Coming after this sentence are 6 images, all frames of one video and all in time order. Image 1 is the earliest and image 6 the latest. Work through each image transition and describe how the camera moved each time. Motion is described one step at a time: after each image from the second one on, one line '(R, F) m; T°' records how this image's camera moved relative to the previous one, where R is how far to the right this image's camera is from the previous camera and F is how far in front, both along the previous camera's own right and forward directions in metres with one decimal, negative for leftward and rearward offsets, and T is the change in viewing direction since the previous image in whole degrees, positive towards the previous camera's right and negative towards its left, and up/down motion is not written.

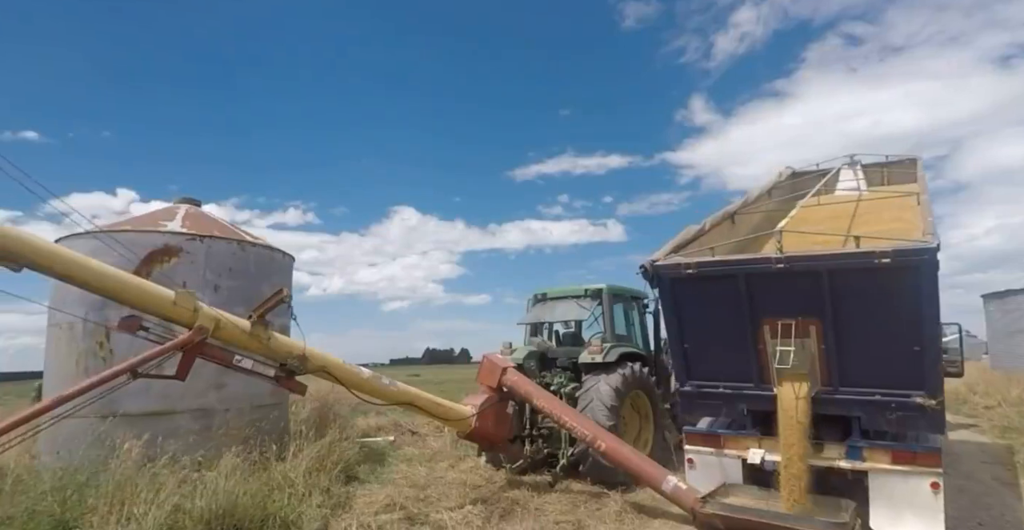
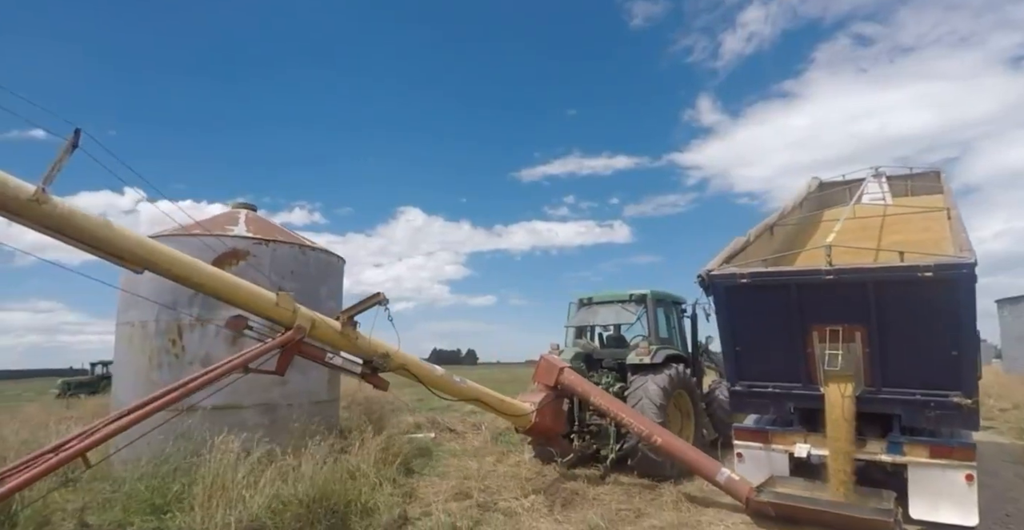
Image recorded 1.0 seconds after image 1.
(-0.5, -0.3) m; 0°
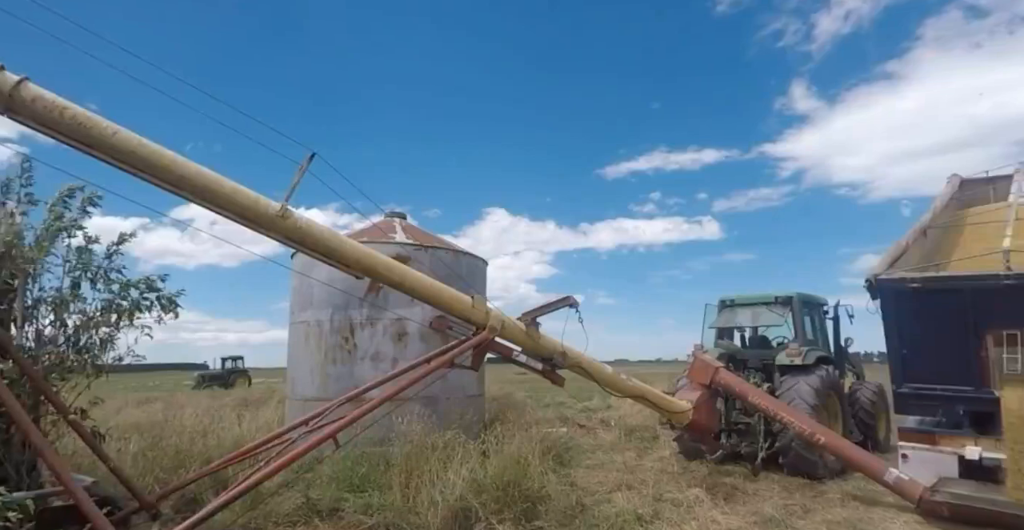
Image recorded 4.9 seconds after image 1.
(-0.7, -0.4) m; -7°
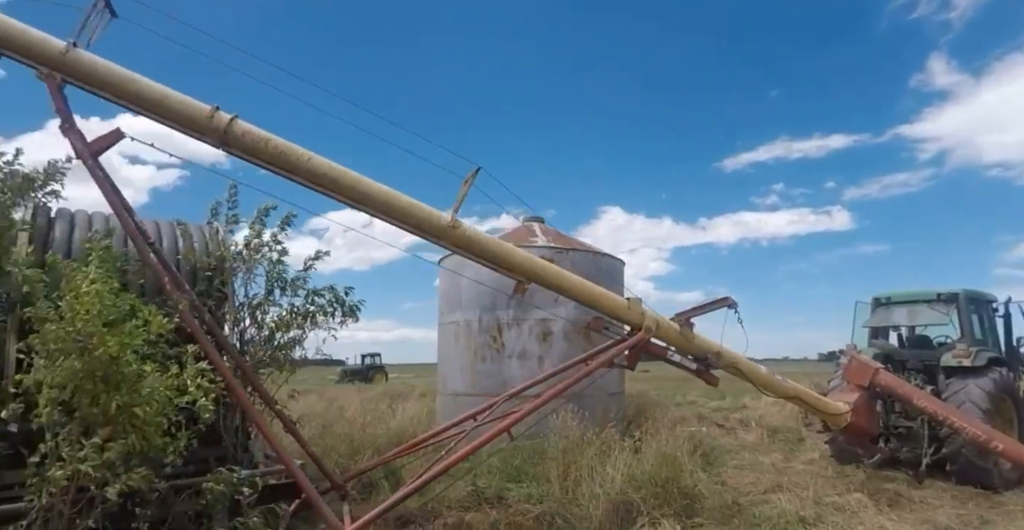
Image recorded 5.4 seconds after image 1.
(-0.4, -0.4) m; -11°
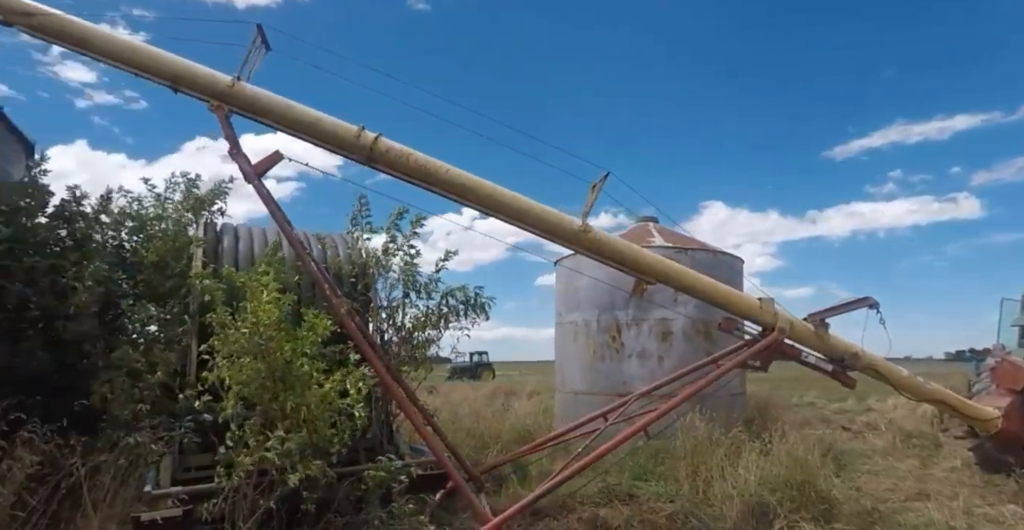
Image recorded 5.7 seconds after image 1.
(-0.5, -0.2) m; -8°
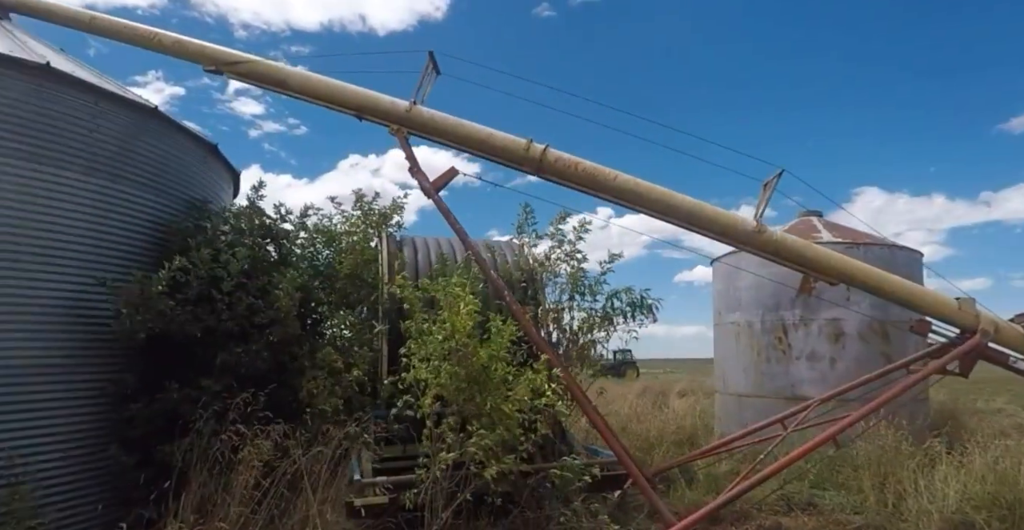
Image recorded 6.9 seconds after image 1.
(-0.7, -0.2) m; -11°
